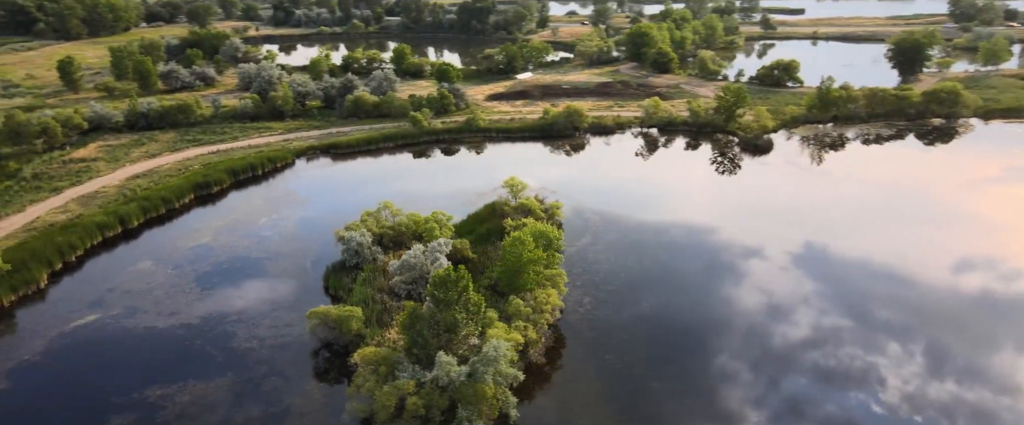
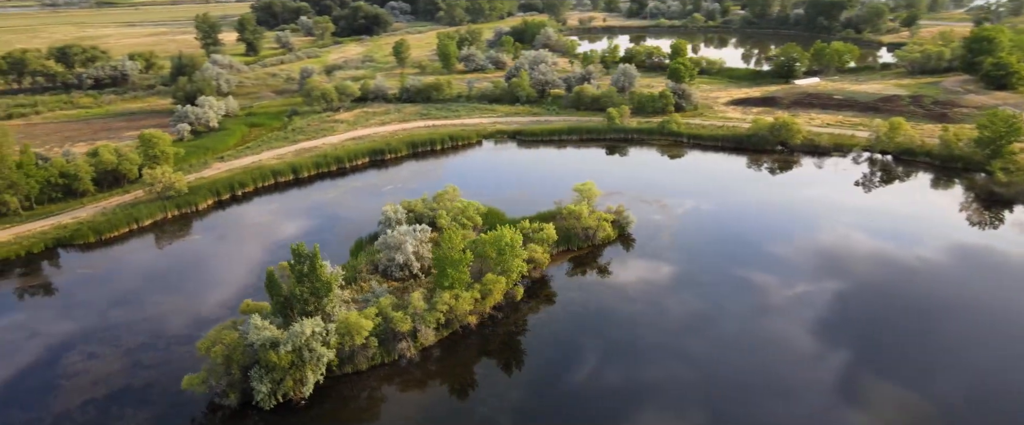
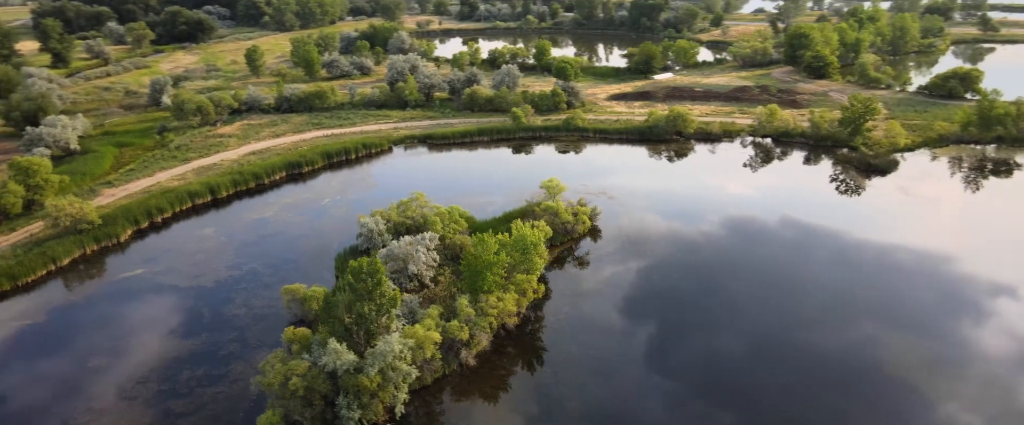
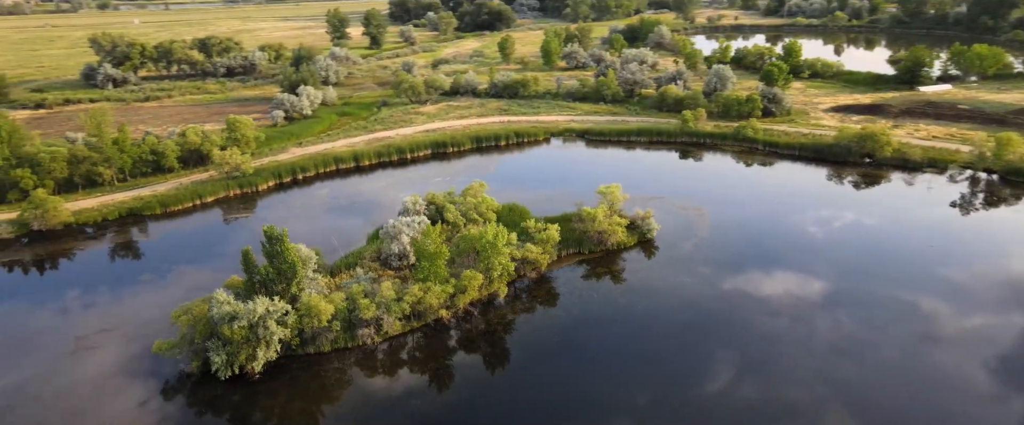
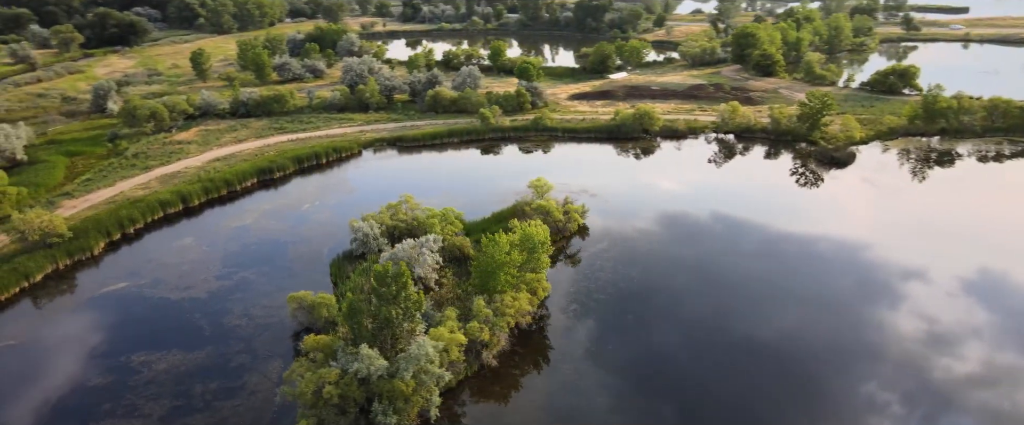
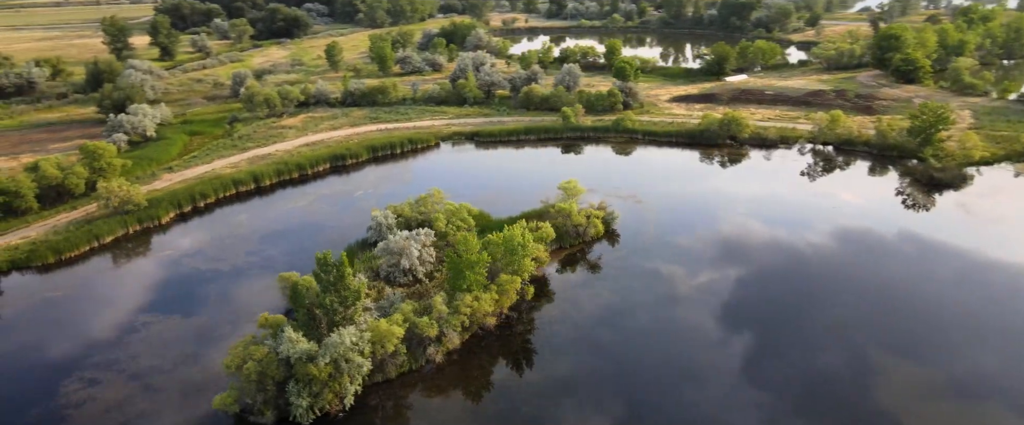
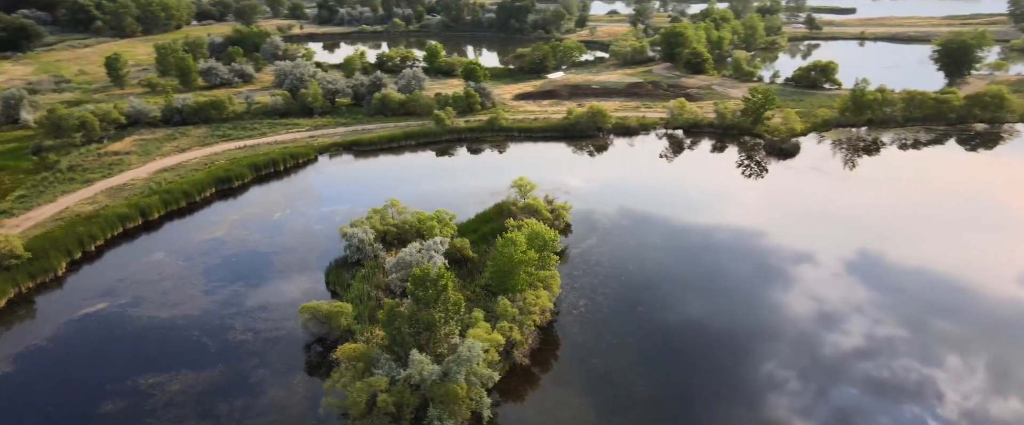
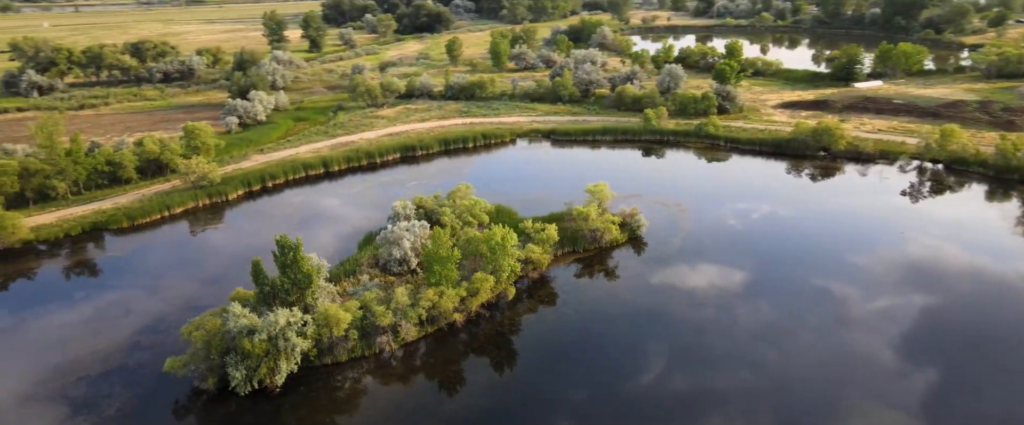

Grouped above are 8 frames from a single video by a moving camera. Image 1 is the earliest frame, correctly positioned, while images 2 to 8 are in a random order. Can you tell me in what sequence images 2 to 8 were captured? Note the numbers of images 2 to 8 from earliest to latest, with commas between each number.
7, 5, 3, 6, 2, 8, 4
